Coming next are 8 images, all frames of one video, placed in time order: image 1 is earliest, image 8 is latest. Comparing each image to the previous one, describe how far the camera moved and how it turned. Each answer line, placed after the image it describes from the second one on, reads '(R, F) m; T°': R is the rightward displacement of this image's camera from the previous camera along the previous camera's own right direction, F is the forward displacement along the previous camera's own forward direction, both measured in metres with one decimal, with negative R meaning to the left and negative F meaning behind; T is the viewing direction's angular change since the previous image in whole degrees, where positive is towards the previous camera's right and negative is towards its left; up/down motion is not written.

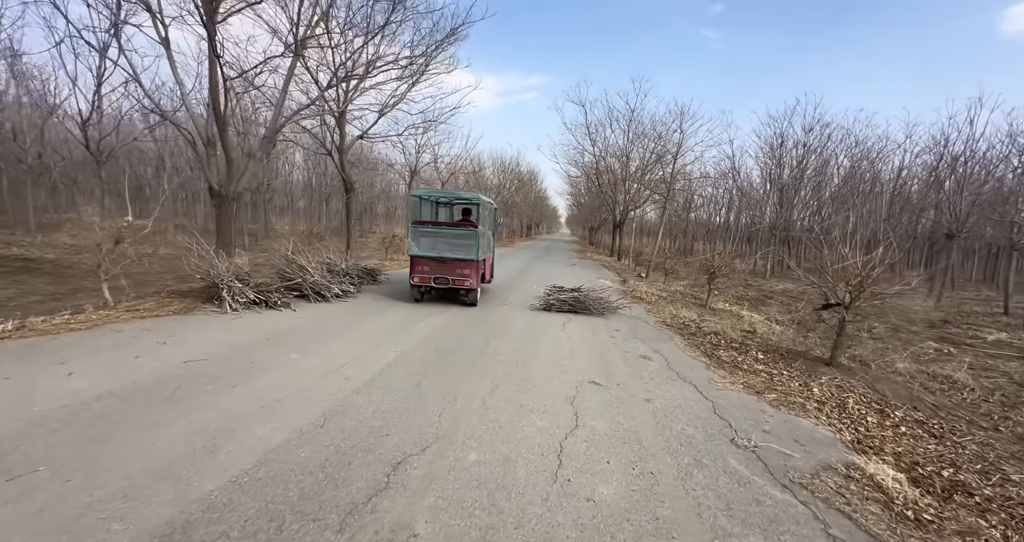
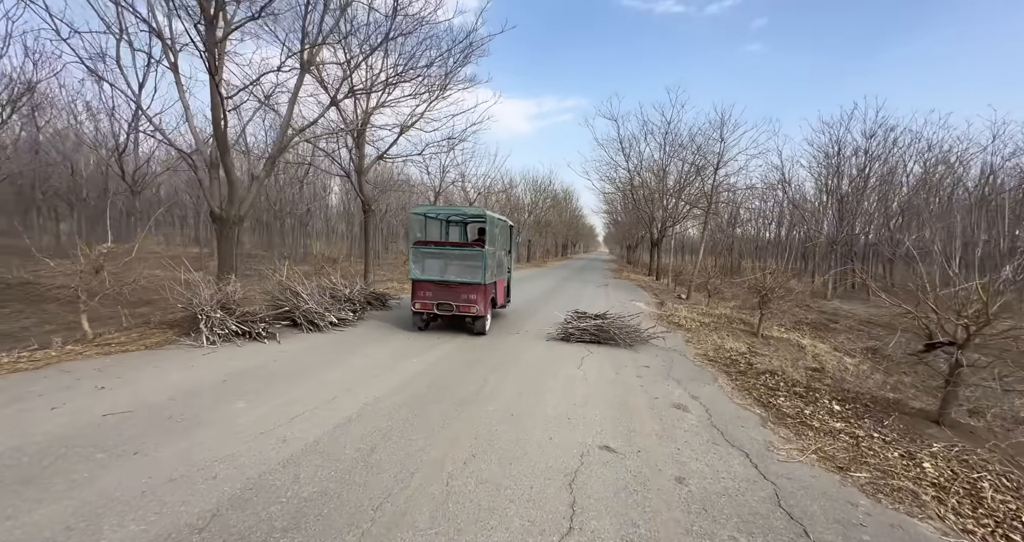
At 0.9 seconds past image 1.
(+0.4, +1.1) m; -5°
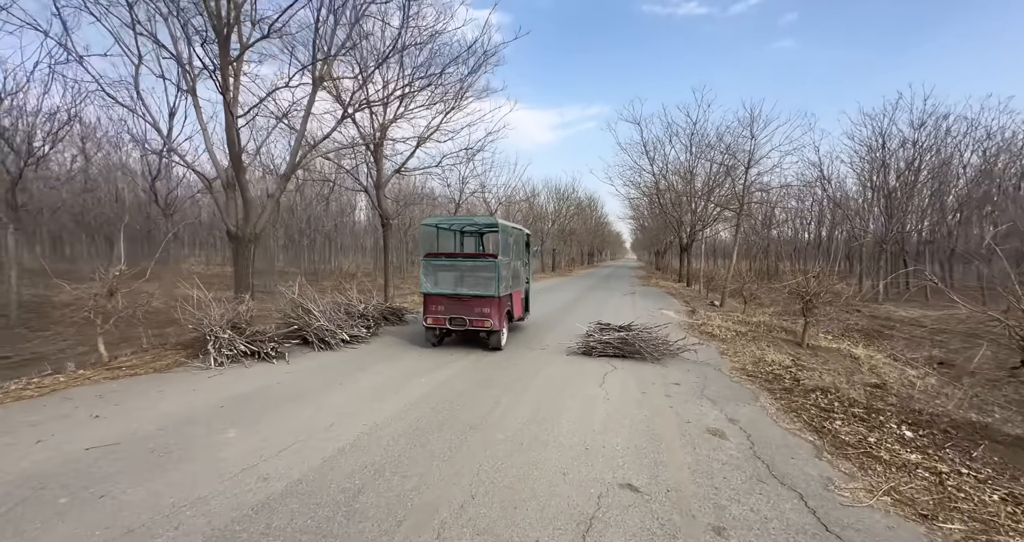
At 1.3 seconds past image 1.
(+0.2, +0.4) m; -4°
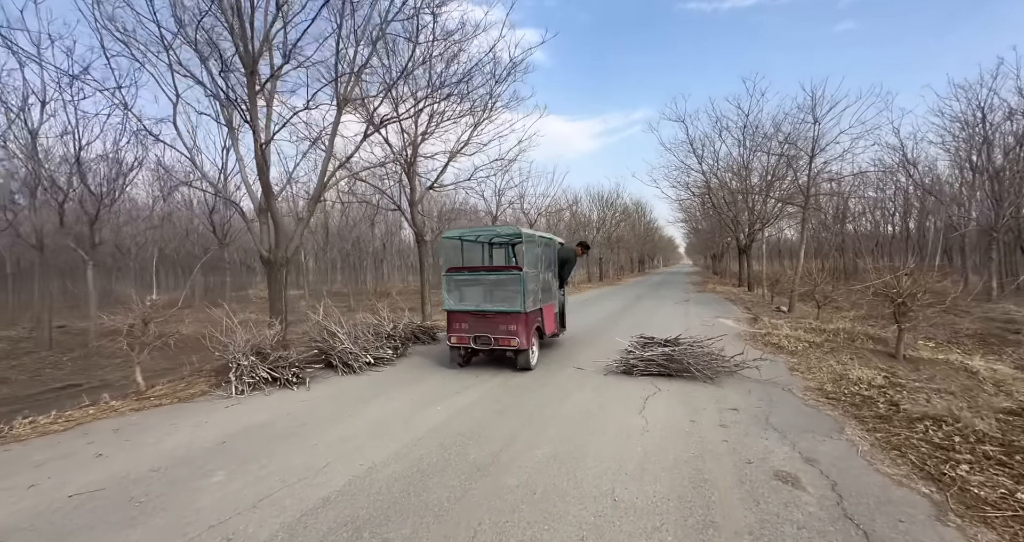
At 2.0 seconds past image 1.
(+0.3, +0.6) m; -7°
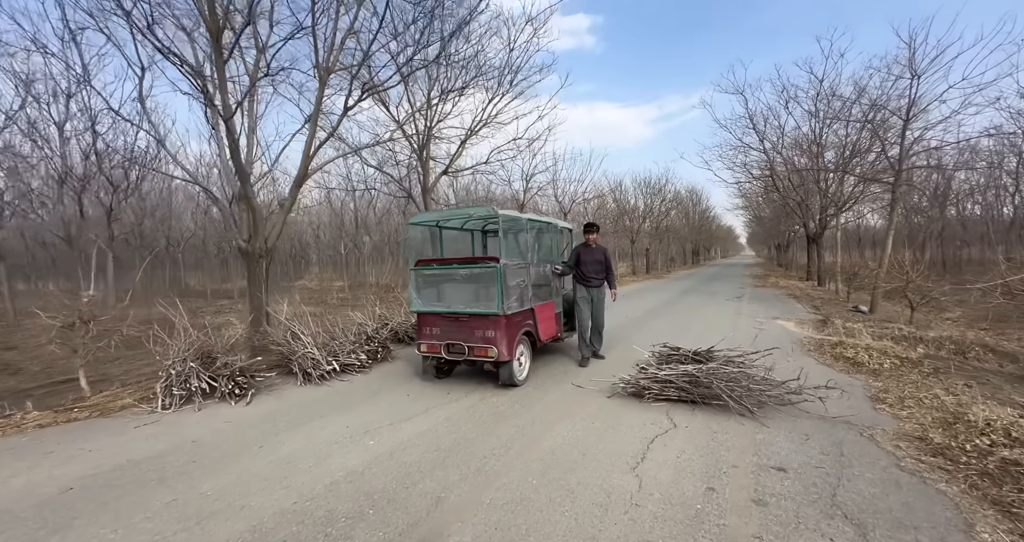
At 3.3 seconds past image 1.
(+0.8, +1.4) m; -7°
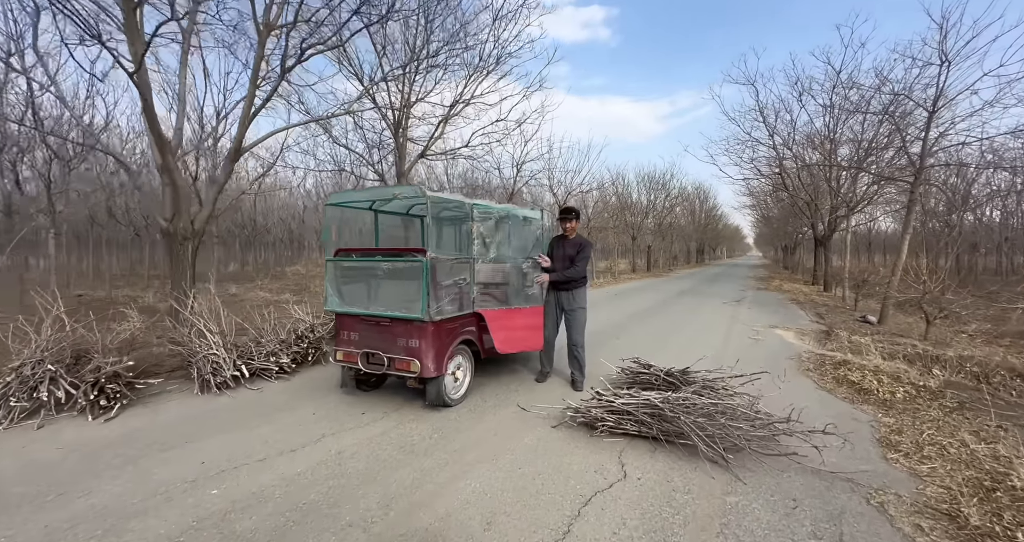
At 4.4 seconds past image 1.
(+0.7, +0.9) m; -1°
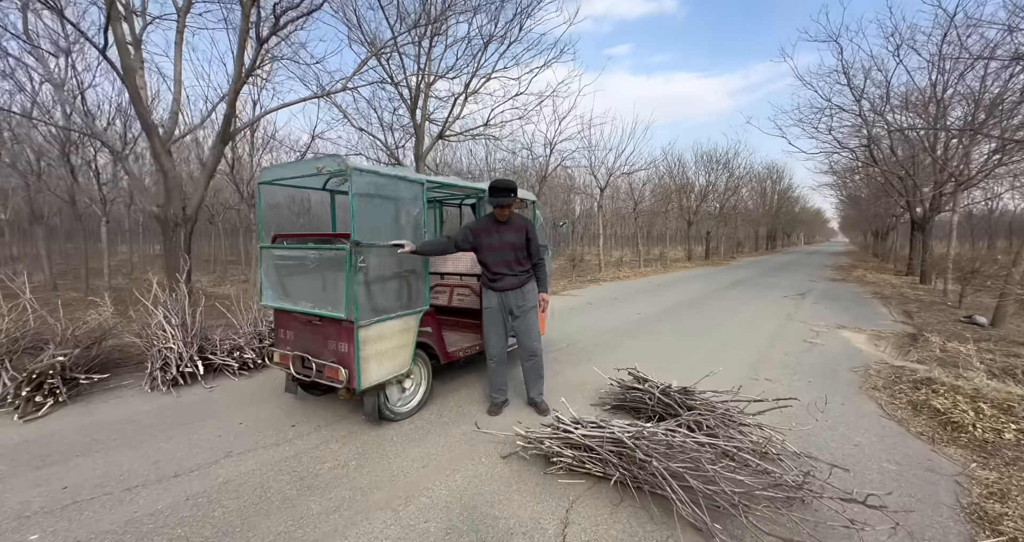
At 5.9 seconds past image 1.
(+0.8, +0.9) m; -8°
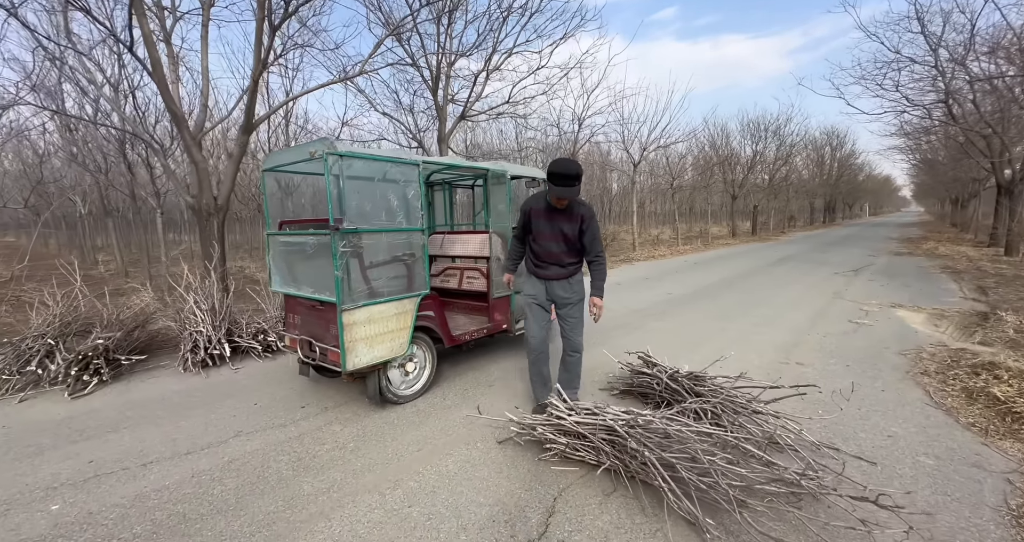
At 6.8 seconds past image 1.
(+0.3, +0.1) m; -6°
